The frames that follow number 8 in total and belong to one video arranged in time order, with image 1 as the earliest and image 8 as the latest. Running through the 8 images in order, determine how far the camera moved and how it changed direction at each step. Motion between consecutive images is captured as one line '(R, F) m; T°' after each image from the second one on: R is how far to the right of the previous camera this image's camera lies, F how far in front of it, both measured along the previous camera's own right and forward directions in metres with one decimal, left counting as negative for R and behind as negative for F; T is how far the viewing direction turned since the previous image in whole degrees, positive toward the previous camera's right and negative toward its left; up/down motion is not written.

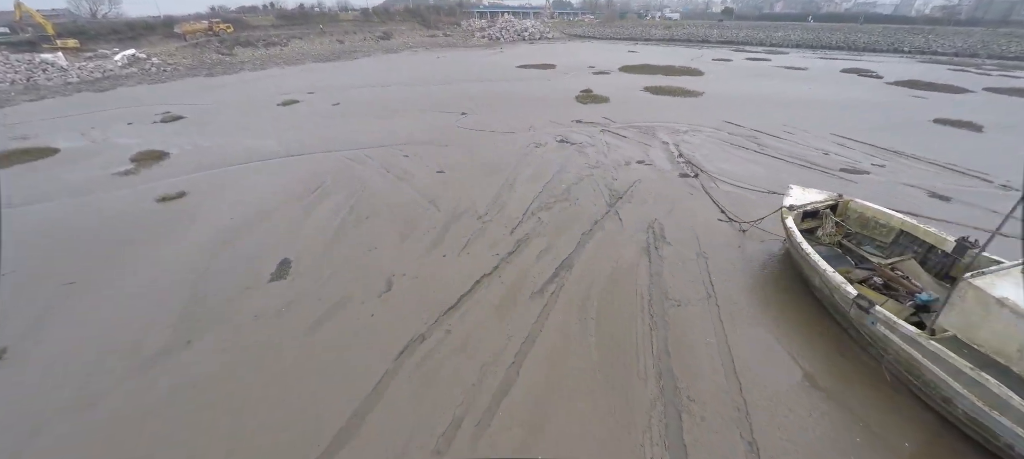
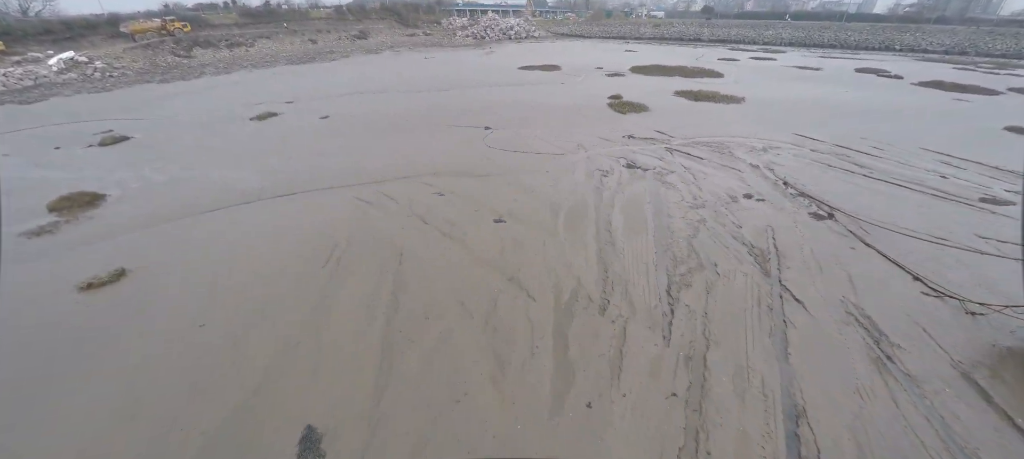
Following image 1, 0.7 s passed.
(-2.5, +3.1) m; +3°
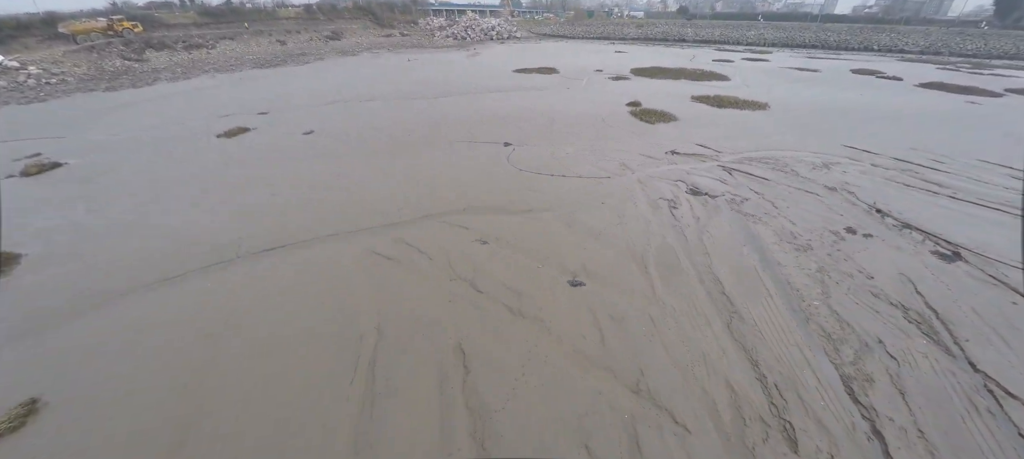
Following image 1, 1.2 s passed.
(-1.7, +2.0) m; +3°
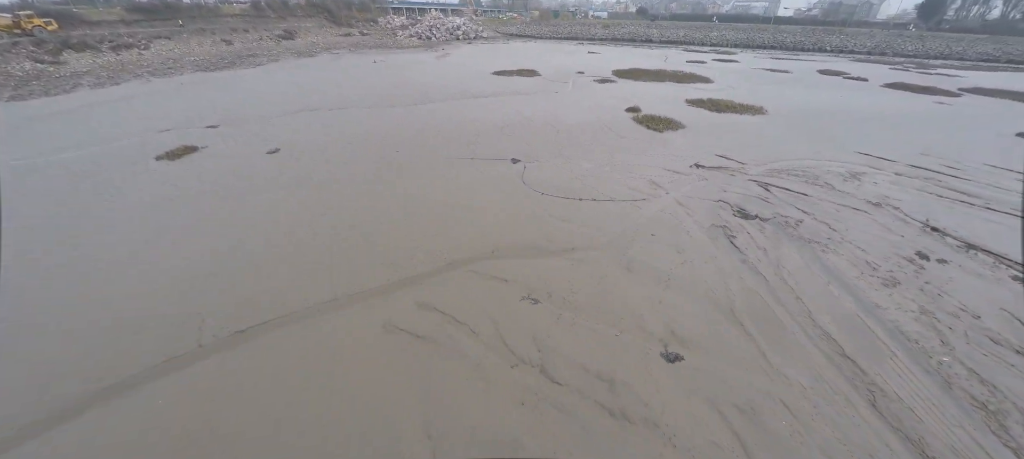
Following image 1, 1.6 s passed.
(-1.4, +1.5) m; +5°
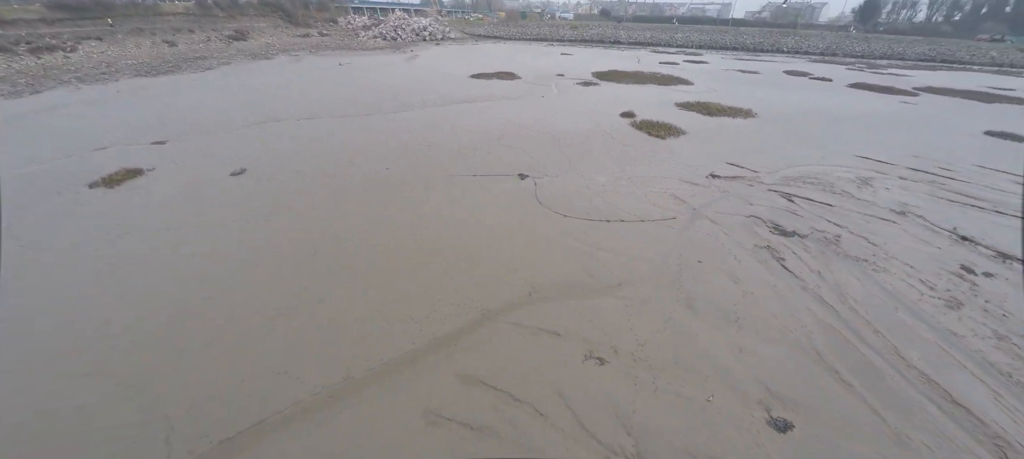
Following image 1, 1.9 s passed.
(-1.1, +1.0) m; +5°
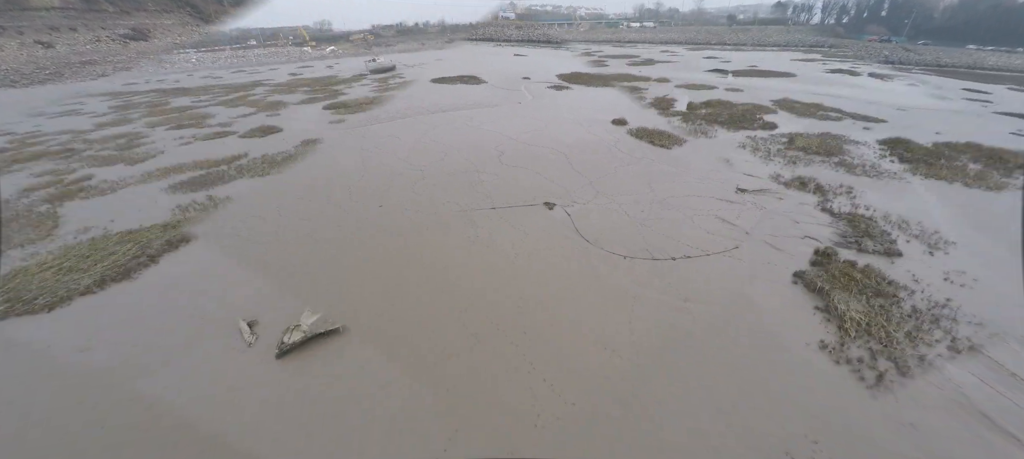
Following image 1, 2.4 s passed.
(-1.8, +1.5) m; +8°
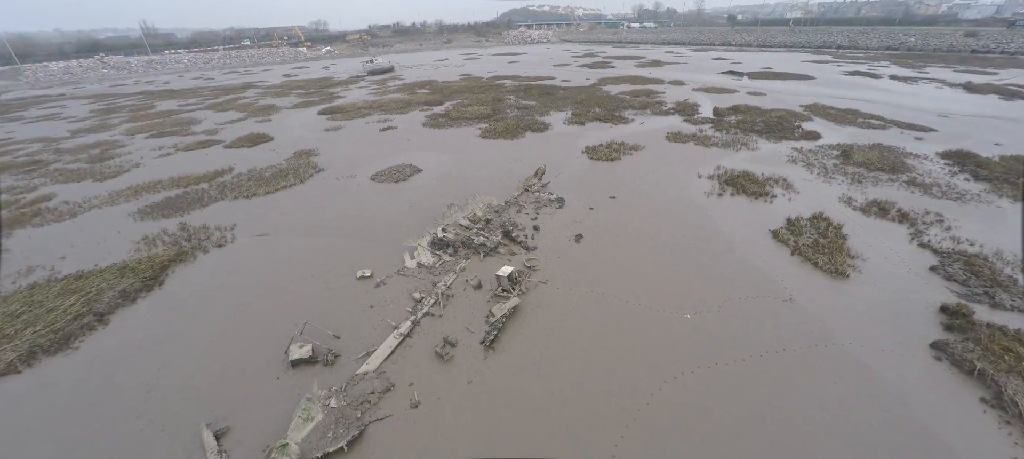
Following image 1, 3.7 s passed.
(-1.2, +2.4) m; +1°
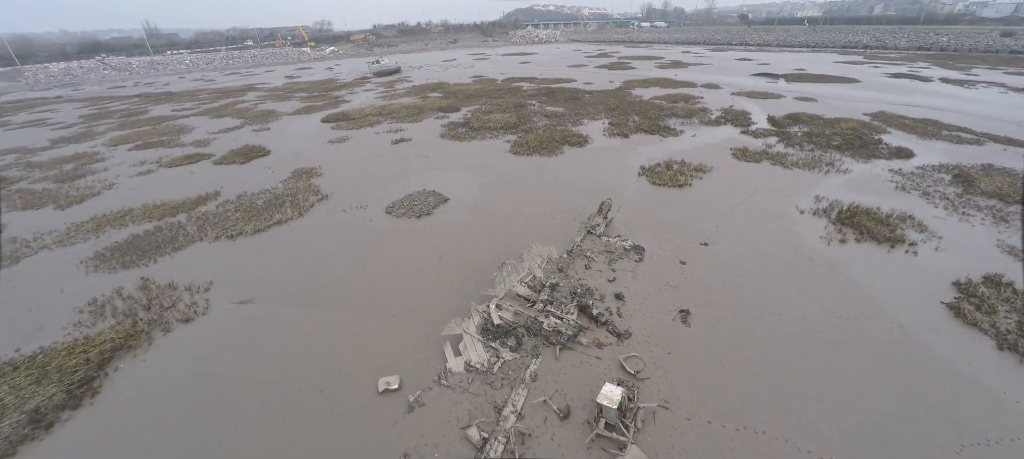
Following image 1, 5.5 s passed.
(-1.7, +3.2) m; 0°
